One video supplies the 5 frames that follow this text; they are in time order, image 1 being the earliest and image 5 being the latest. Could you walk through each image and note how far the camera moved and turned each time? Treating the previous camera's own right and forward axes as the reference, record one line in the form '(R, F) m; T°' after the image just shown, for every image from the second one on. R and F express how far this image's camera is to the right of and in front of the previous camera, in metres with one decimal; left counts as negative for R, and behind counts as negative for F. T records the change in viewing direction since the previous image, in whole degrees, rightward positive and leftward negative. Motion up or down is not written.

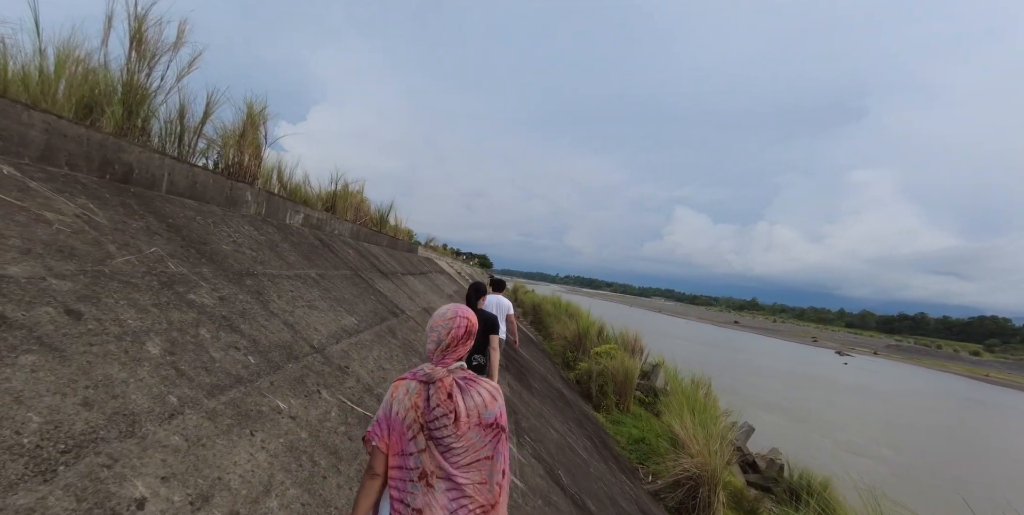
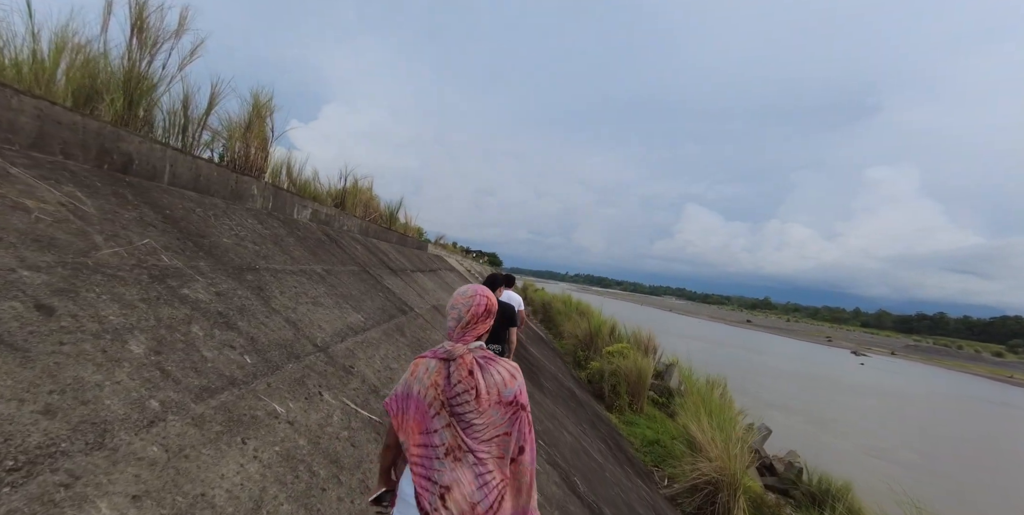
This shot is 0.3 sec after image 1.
(0.0, +0.1) m; -1°
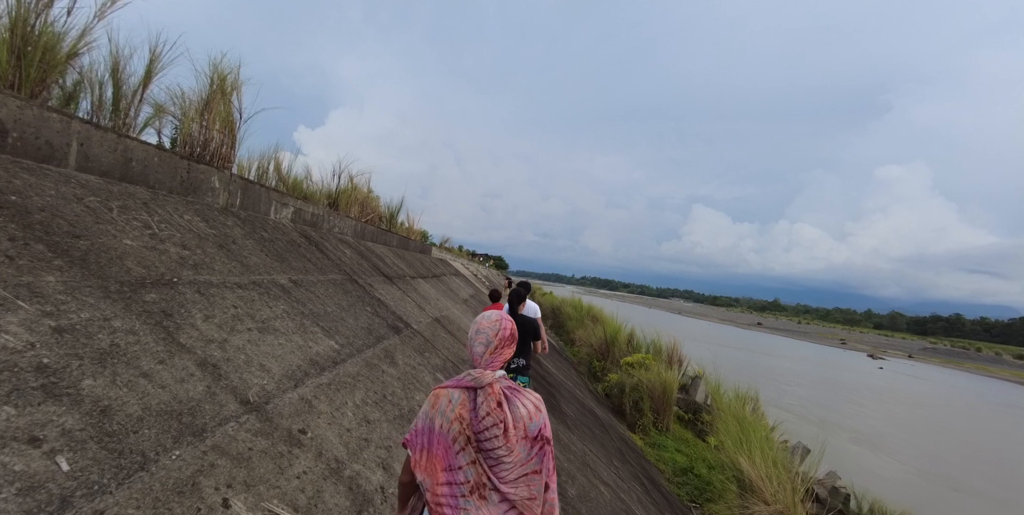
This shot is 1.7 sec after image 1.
(-0.1, +0.8) m; -1°
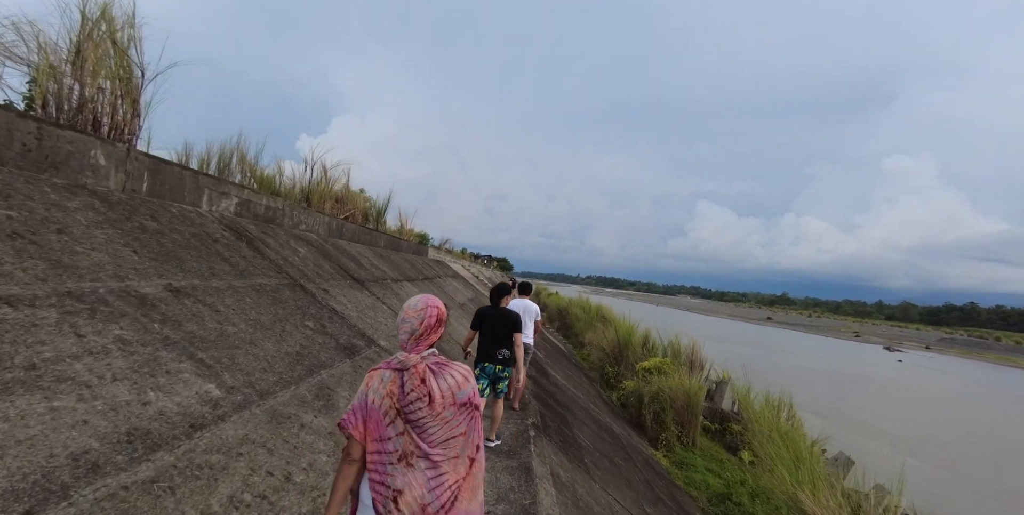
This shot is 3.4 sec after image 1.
(+0.1, +0.9) m; -1°
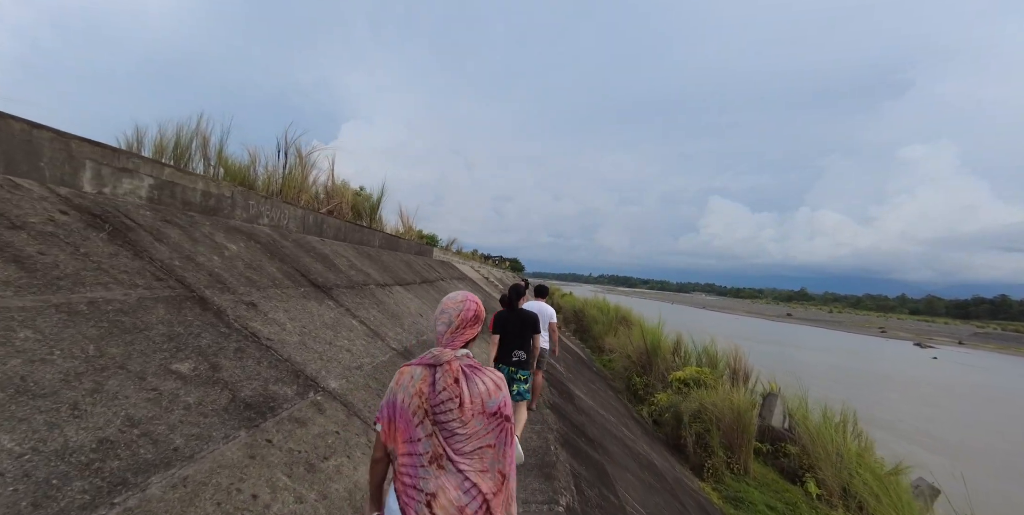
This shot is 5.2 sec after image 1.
(0.0, +1.1) m; -2°
